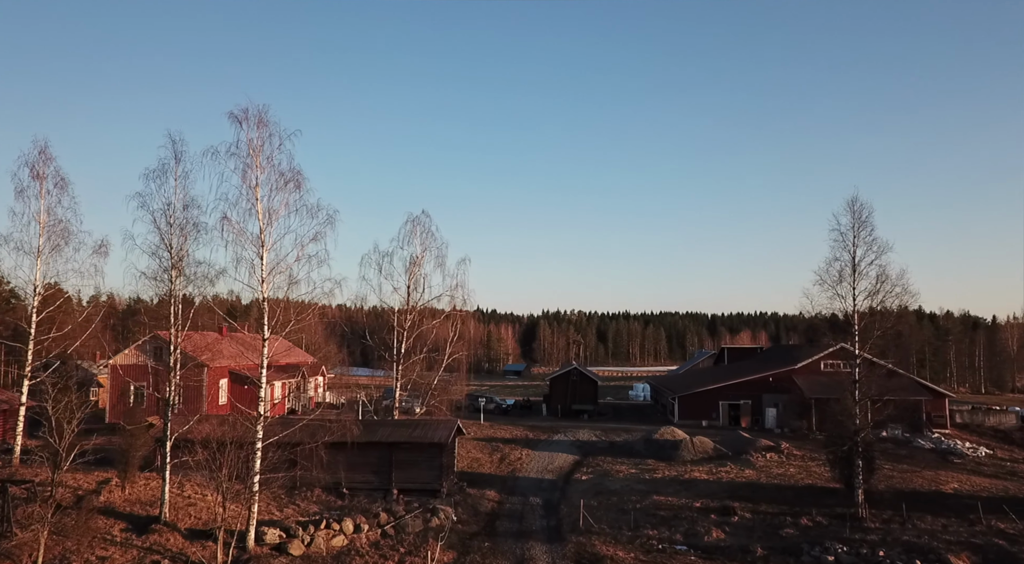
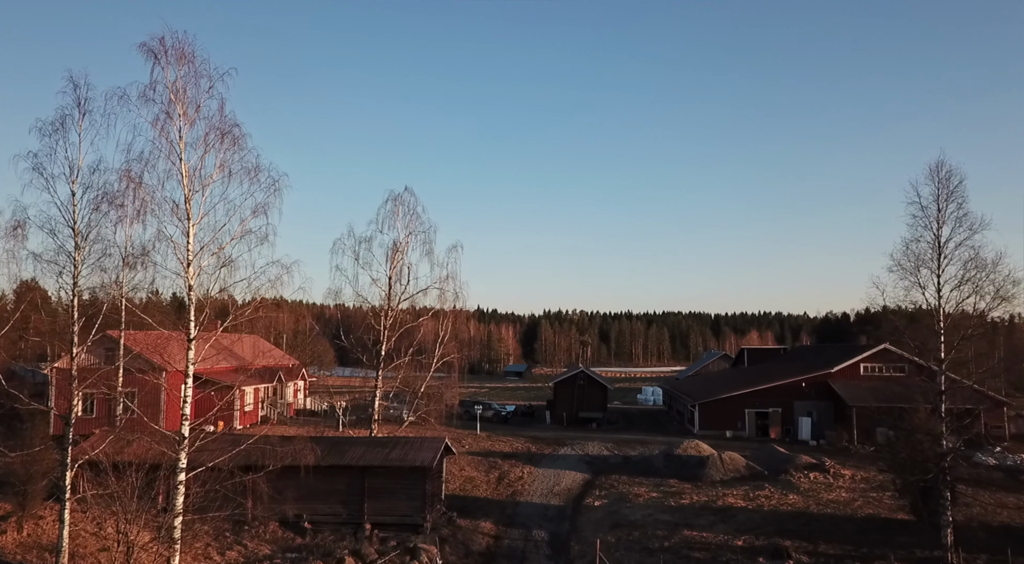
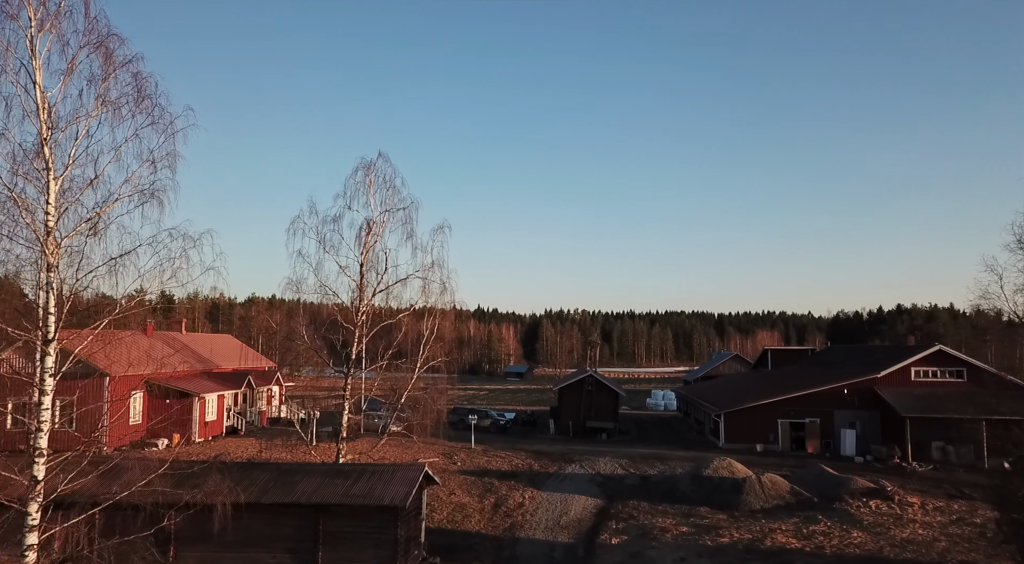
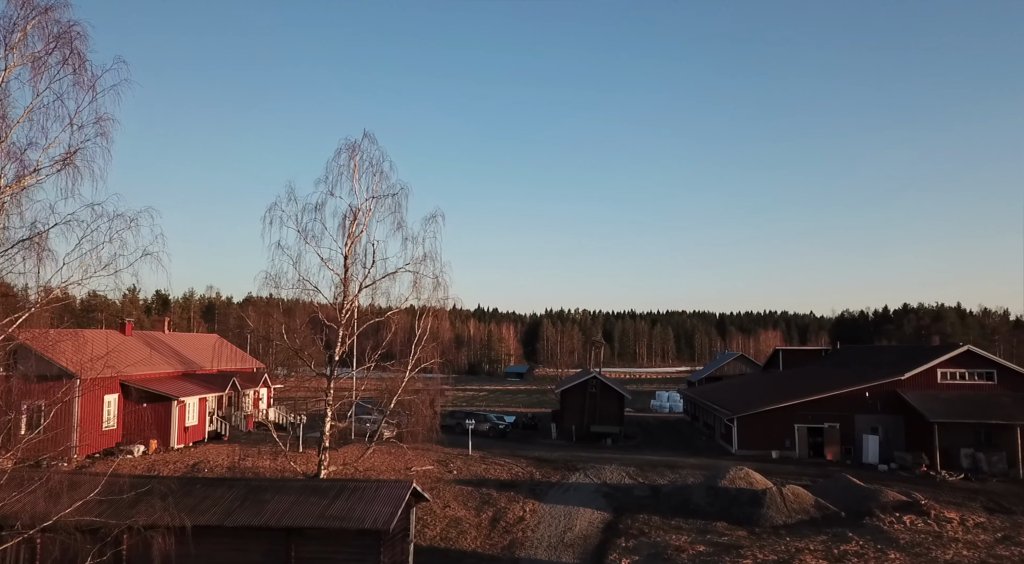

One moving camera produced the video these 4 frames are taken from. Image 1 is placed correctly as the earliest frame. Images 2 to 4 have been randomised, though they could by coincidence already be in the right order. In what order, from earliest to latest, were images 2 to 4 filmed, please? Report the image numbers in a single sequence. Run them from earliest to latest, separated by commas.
2, 3, 4
